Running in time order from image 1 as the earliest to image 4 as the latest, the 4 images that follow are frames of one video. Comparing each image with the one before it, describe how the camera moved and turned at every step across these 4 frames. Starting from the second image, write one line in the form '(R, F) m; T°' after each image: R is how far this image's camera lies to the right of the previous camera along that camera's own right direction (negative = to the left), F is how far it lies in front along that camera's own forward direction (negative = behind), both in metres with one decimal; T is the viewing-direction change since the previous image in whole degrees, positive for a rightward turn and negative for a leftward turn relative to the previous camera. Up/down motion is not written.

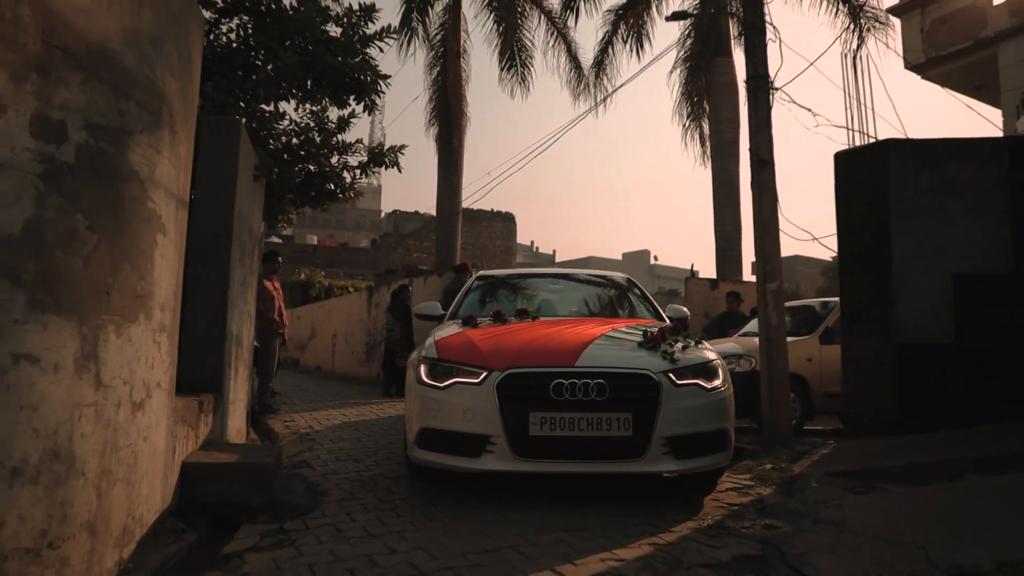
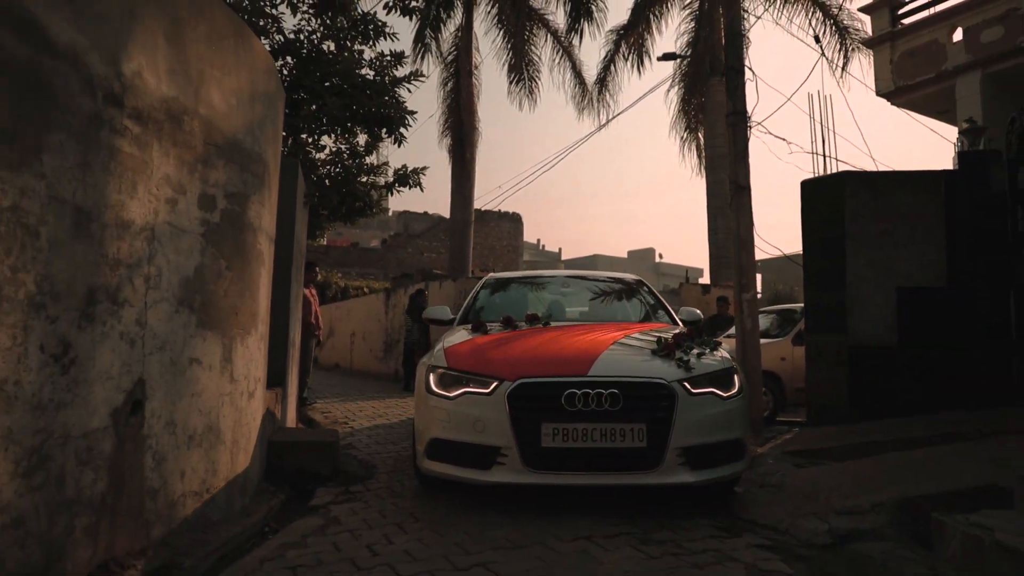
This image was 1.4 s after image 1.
(-0.1, -1.1) m; -1°
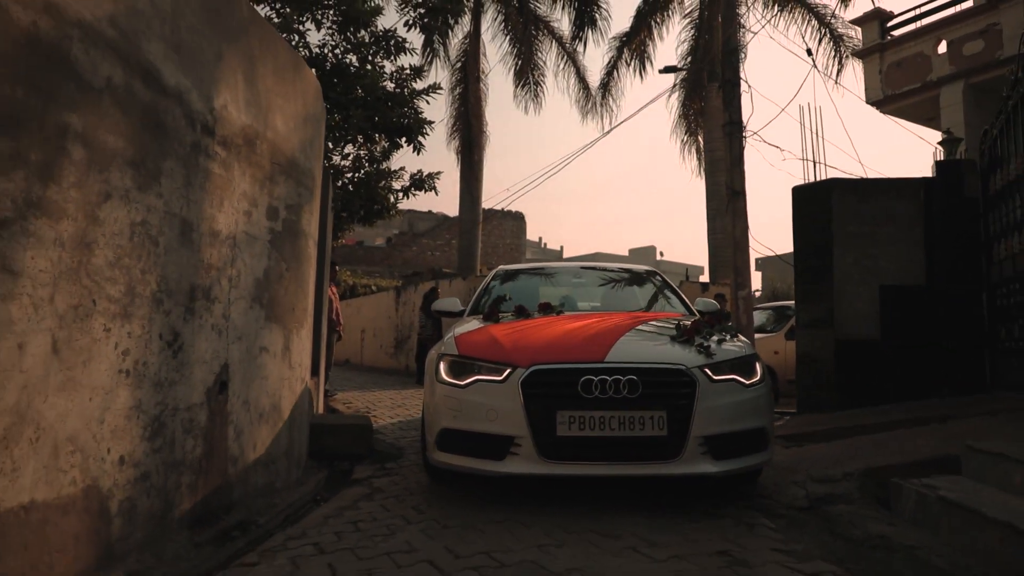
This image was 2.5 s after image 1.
(-0.1, -0.6) m; 0°
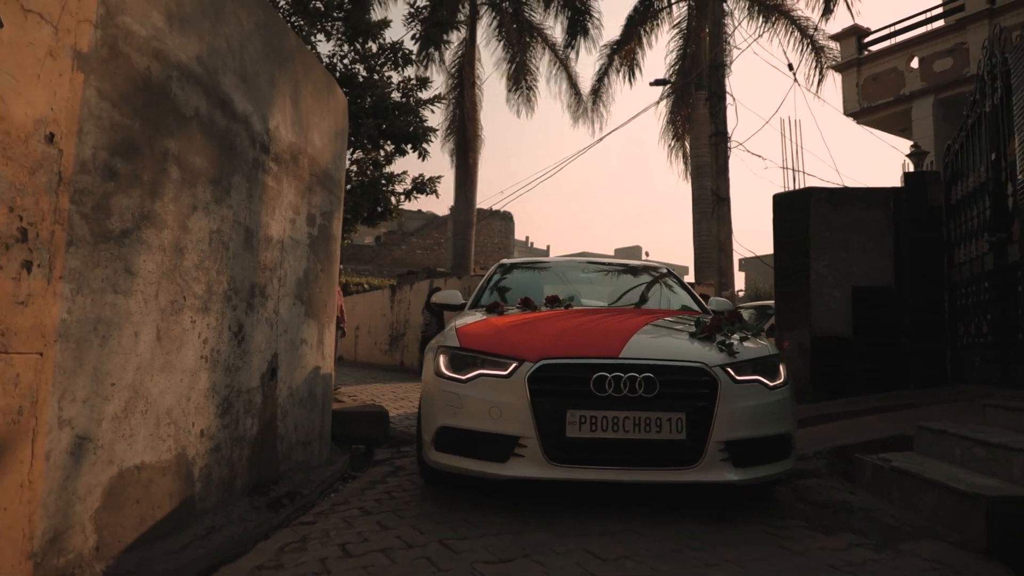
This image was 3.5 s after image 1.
(-0.2, -0.5) m; +1°
